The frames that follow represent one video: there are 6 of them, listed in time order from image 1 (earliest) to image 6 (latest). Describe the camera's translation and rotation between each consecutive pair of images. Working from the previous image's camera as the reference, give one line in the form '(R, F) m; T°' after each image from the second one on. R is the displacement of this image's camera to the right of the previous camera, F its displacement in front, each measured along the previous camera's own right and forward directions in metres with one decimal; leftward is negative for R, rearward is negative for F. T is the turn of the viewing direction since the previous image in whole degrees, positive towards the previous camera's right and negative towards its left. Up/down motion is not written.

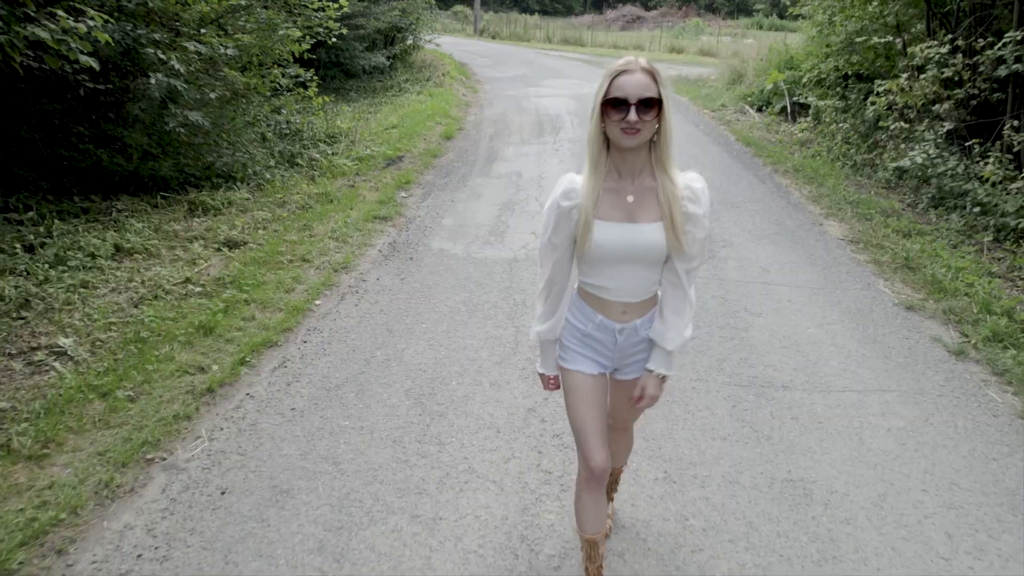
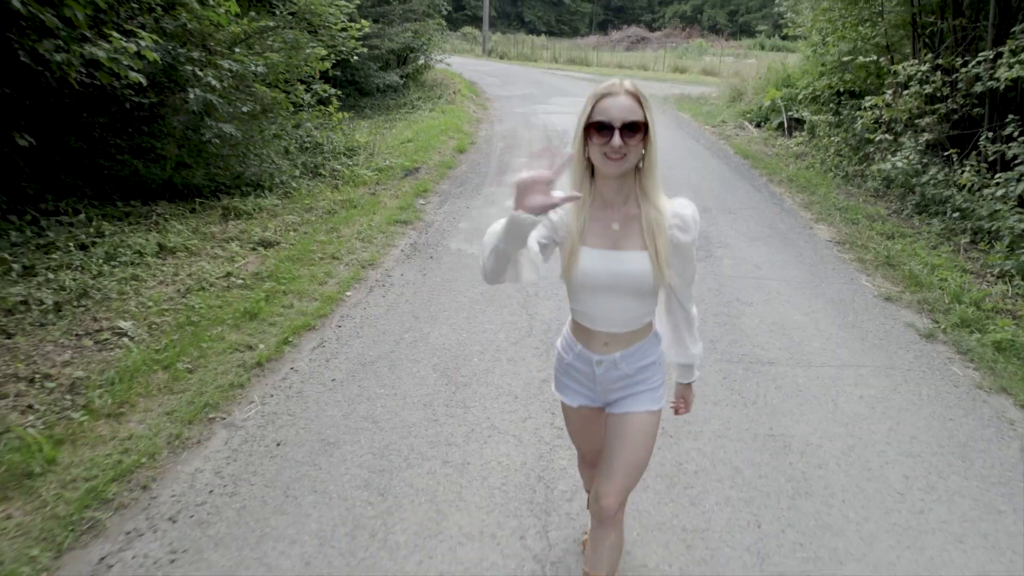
(-0.1, -0.5) m; 0°
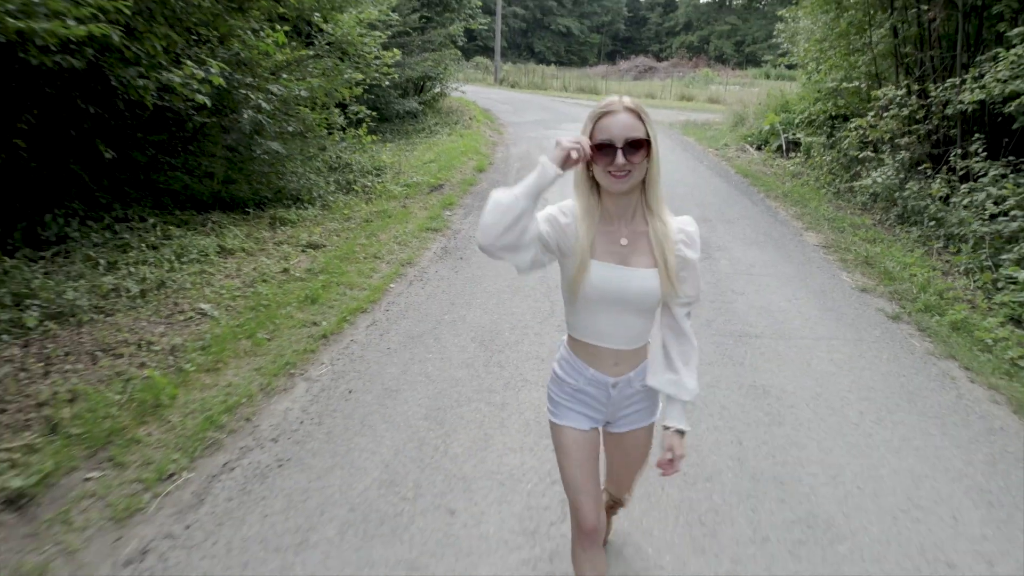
(-0.1, -0.8) m; -1°
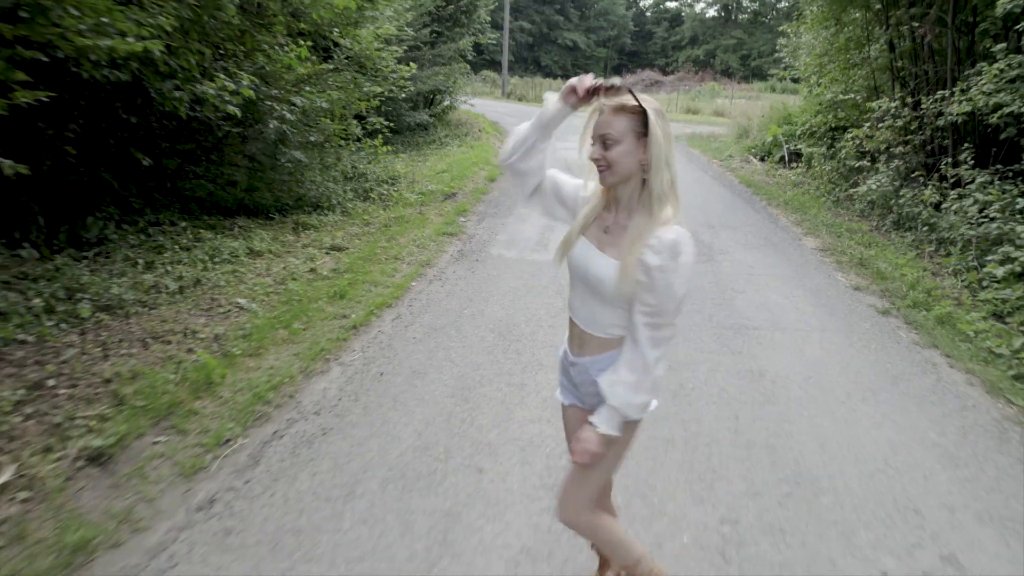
(-0.1, -0.4) m; 0°
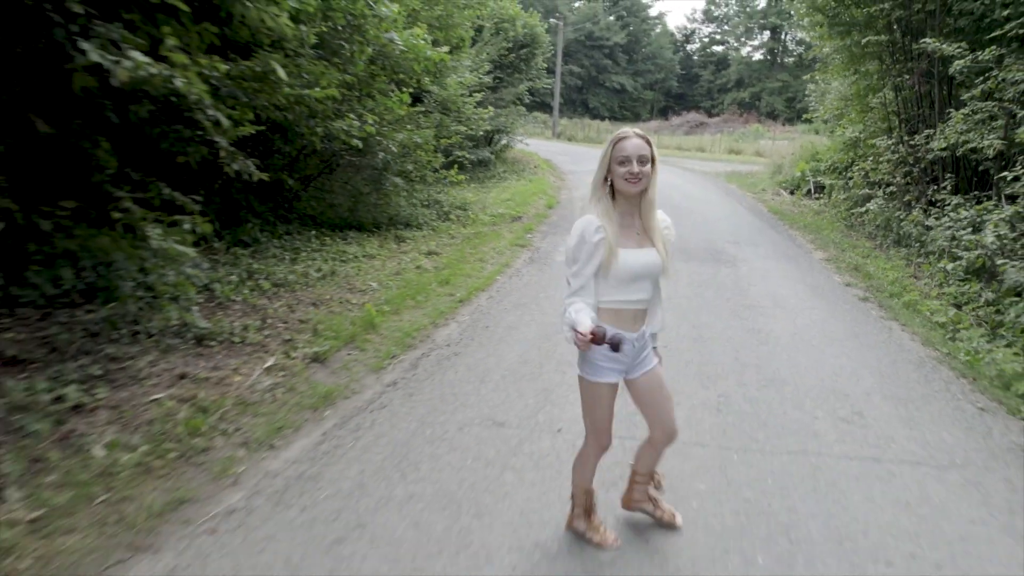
(-0.2, -2.0) m; -4°
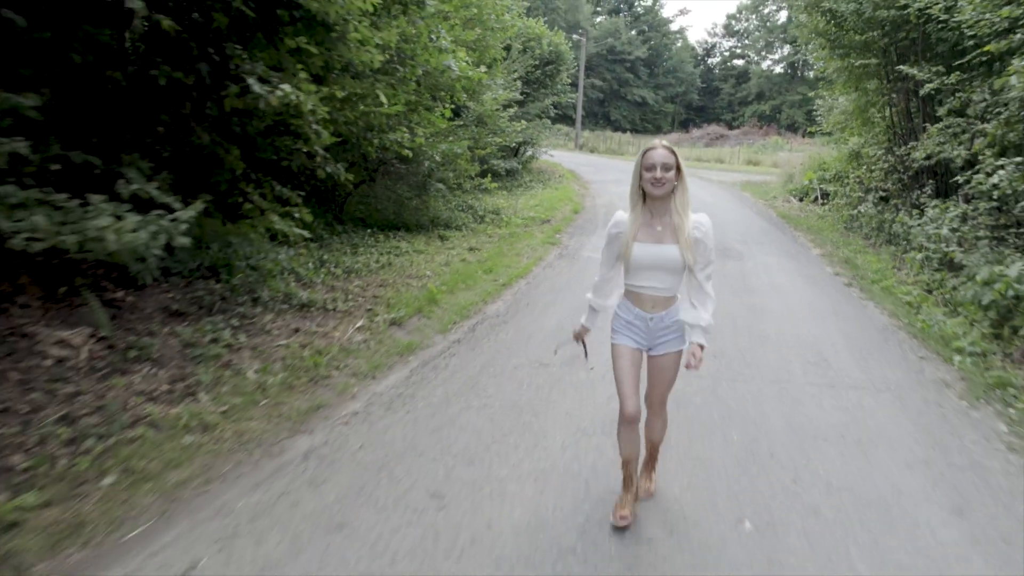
(-0.2, -1.4) m; -2°
